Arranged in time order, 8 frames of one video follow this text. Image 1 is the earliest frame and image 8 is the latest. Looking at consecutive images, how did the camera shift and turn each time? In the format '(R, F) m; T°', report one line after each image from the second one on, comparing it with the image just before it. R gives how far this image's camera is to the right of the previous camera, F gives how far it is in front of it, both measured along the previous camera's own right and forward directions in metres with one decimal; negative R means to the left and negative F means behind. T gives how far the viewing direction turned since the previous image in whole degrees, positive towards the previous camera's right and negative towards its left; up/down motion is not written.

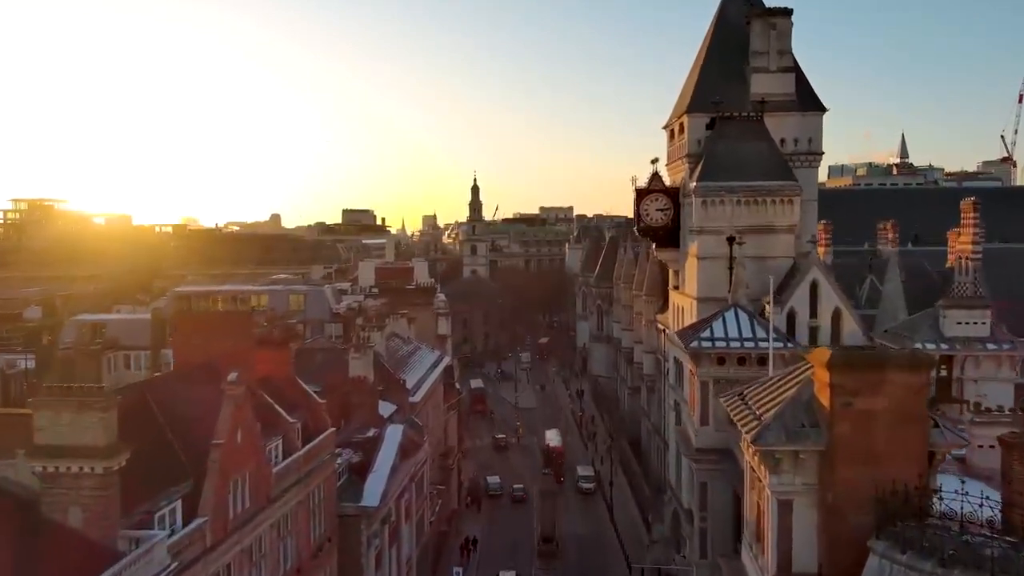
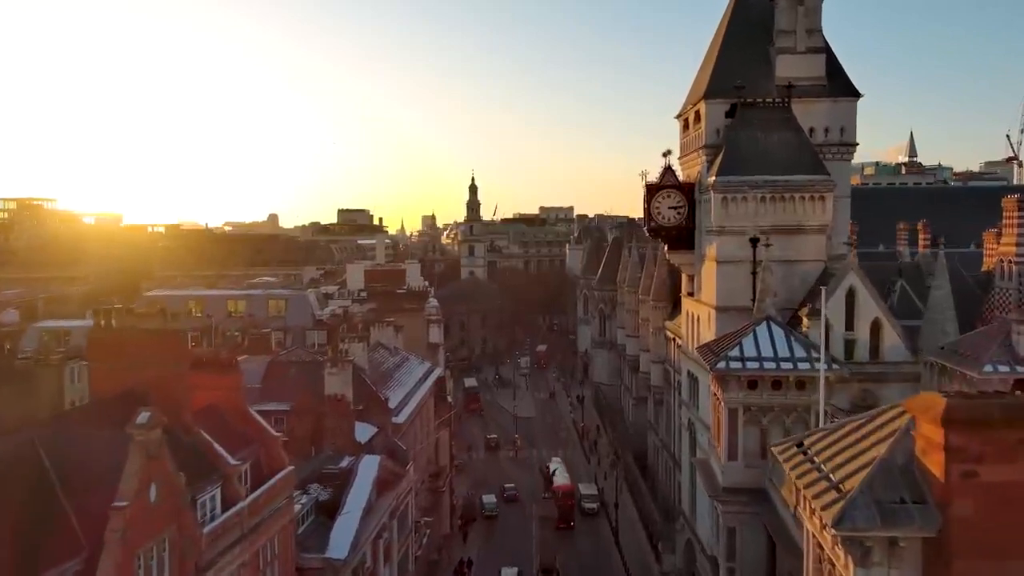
(+0.1, +4.2) m; 0°
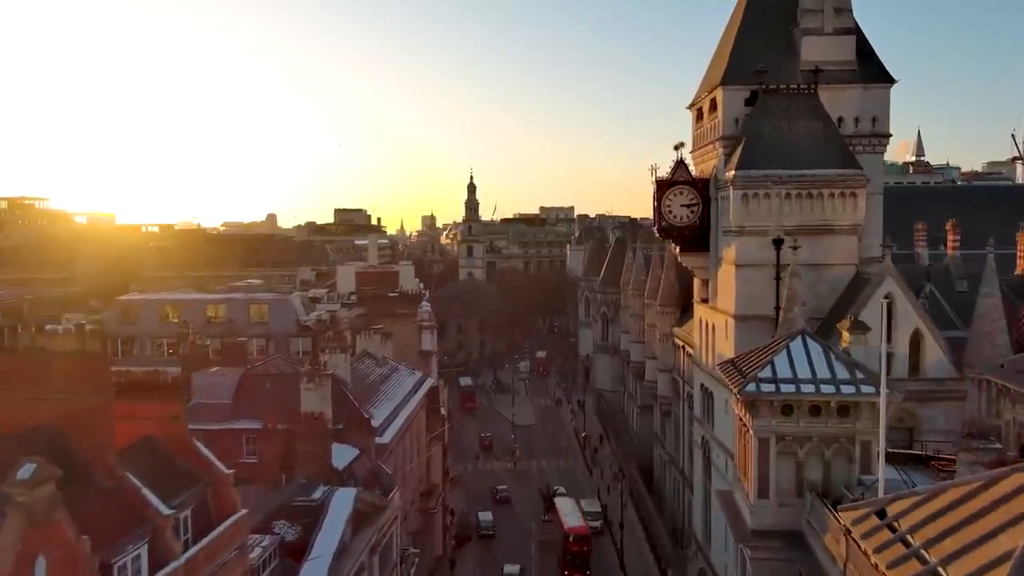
(+0.1, +3.3) m; 0°
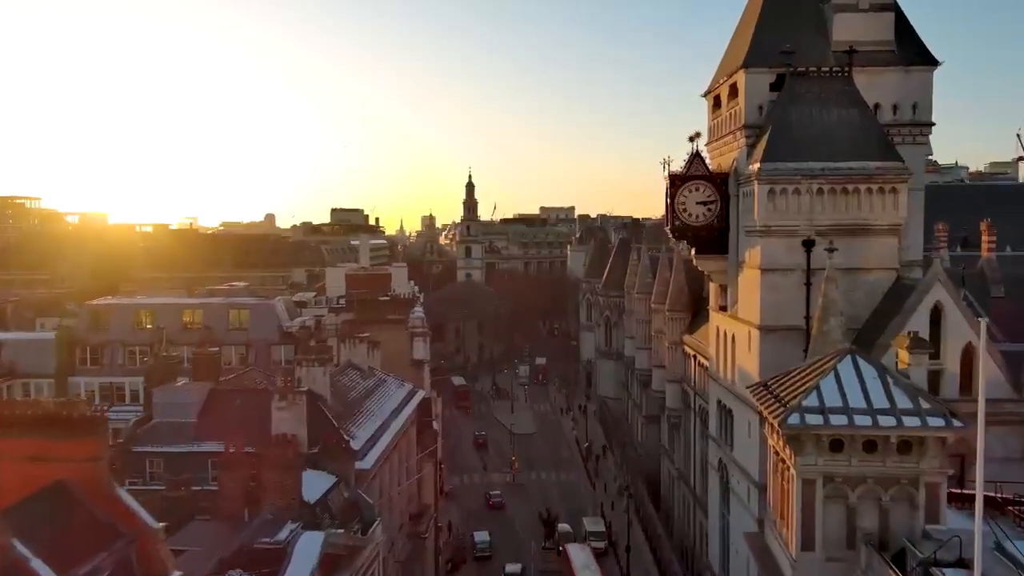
(+0.1, +3.3) m; 0°
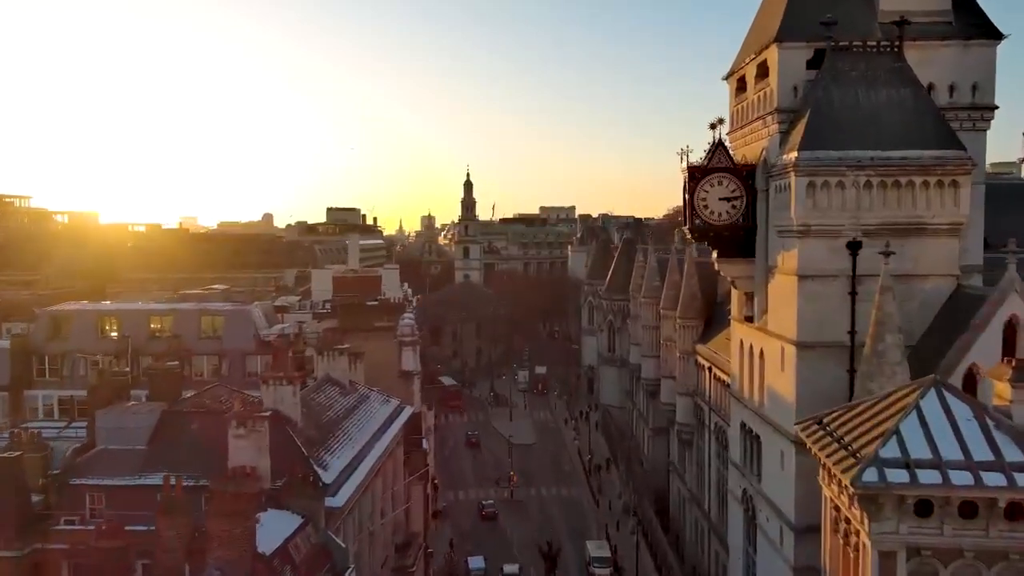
(+0.1, +3.8) m; 0°
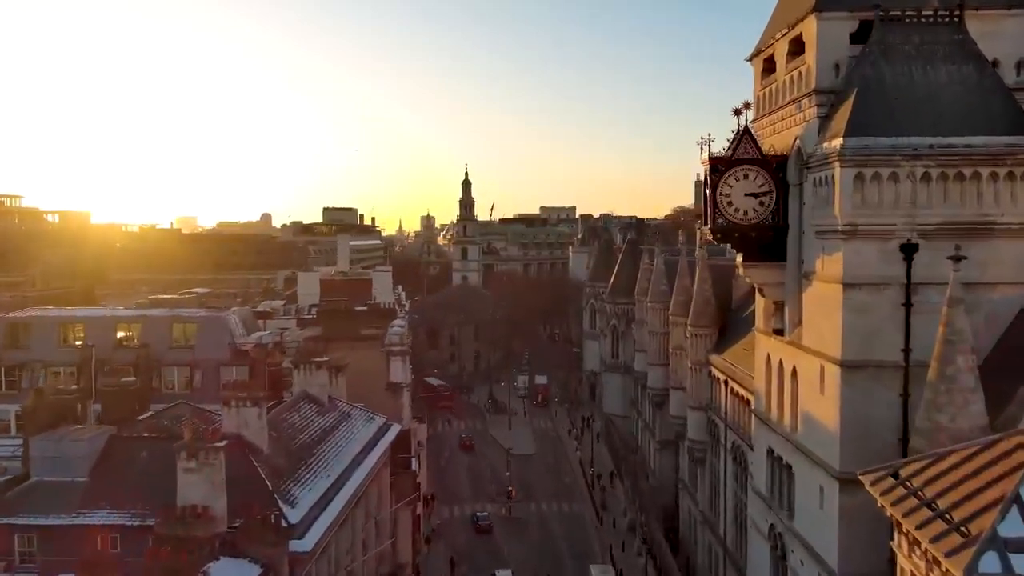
(+0.1, +3.3) m; 0°
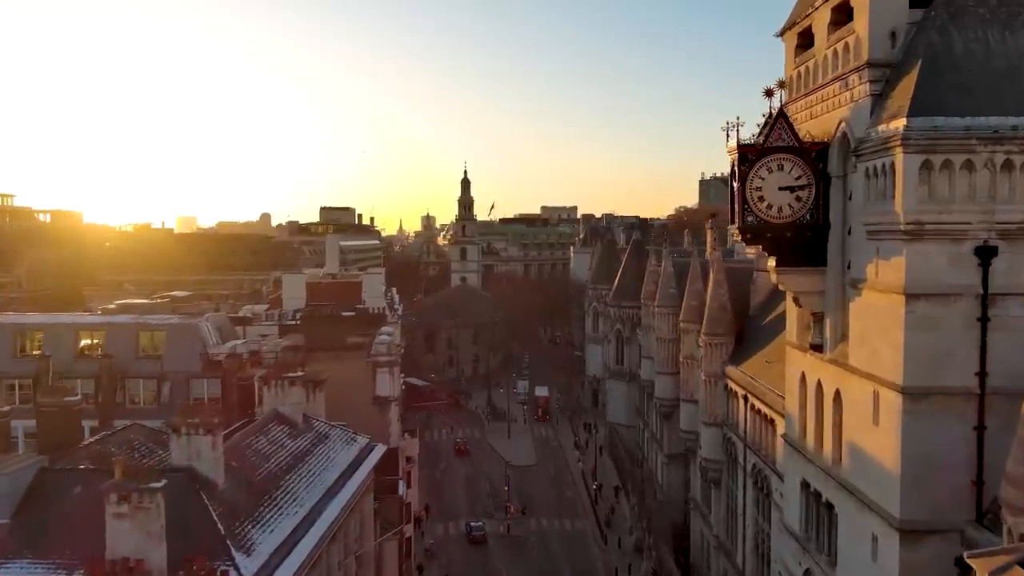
(+0.1, +3.3) m; 0°
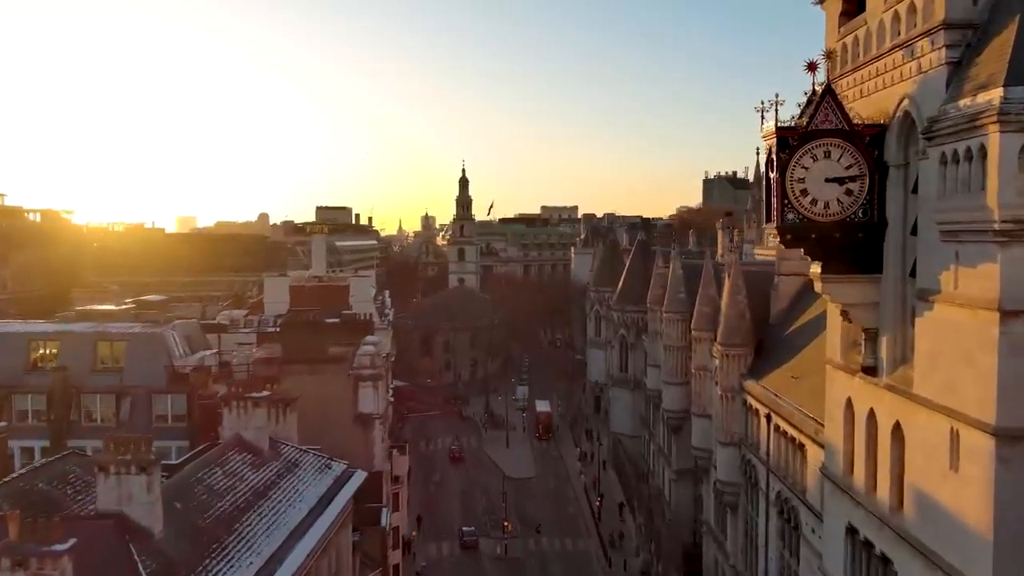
(+0.1, +3.3) m; 0°
